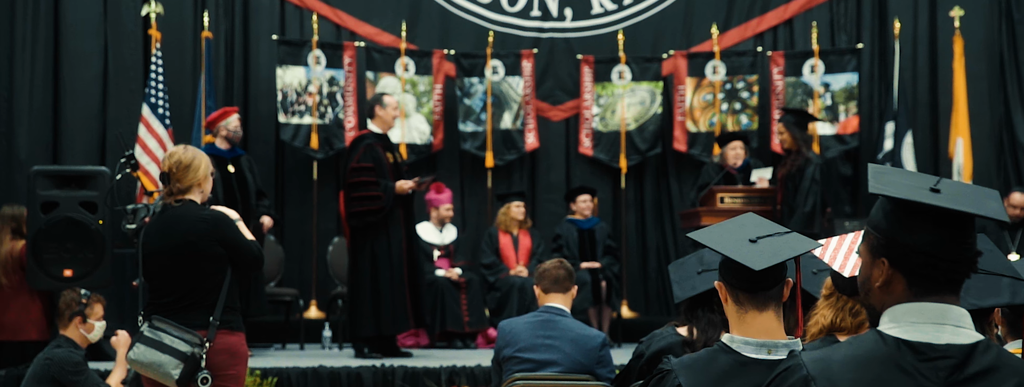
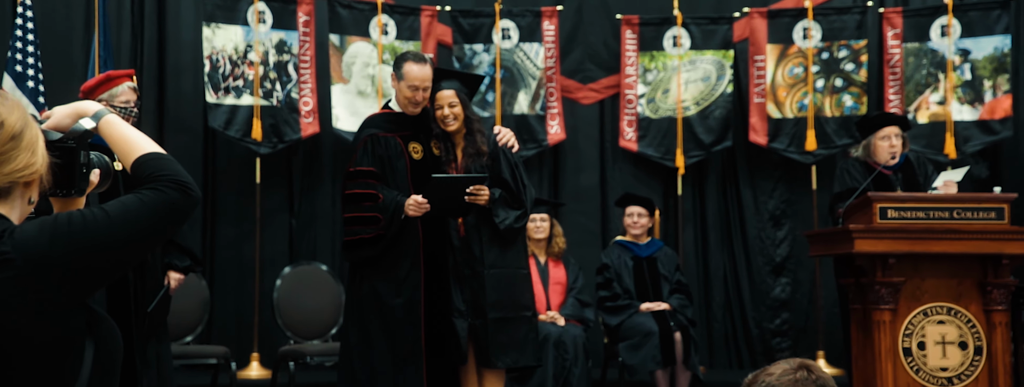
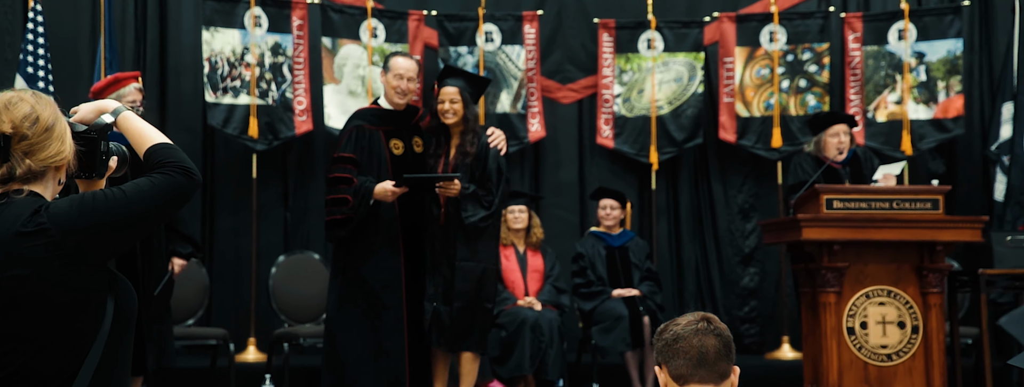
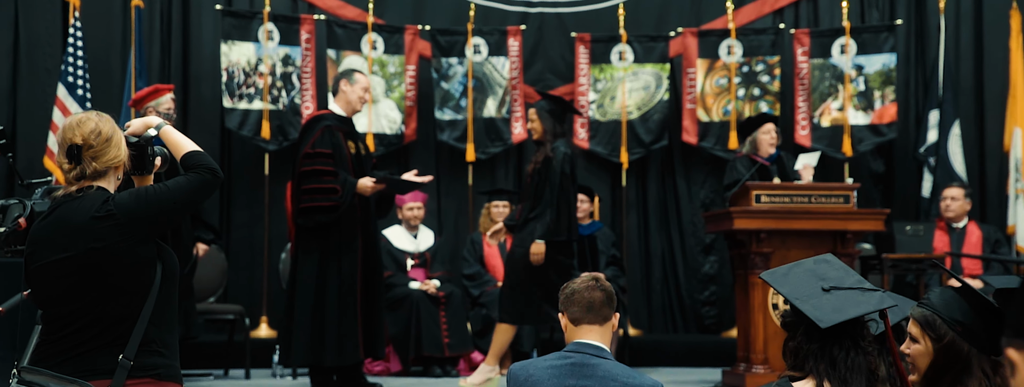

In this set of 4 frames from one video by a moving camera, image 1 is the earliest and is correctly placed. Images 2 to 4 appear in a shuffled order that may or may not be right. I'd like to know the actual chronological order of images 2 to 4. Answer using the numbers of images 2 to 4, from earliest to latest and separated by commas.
4, 3, 2
